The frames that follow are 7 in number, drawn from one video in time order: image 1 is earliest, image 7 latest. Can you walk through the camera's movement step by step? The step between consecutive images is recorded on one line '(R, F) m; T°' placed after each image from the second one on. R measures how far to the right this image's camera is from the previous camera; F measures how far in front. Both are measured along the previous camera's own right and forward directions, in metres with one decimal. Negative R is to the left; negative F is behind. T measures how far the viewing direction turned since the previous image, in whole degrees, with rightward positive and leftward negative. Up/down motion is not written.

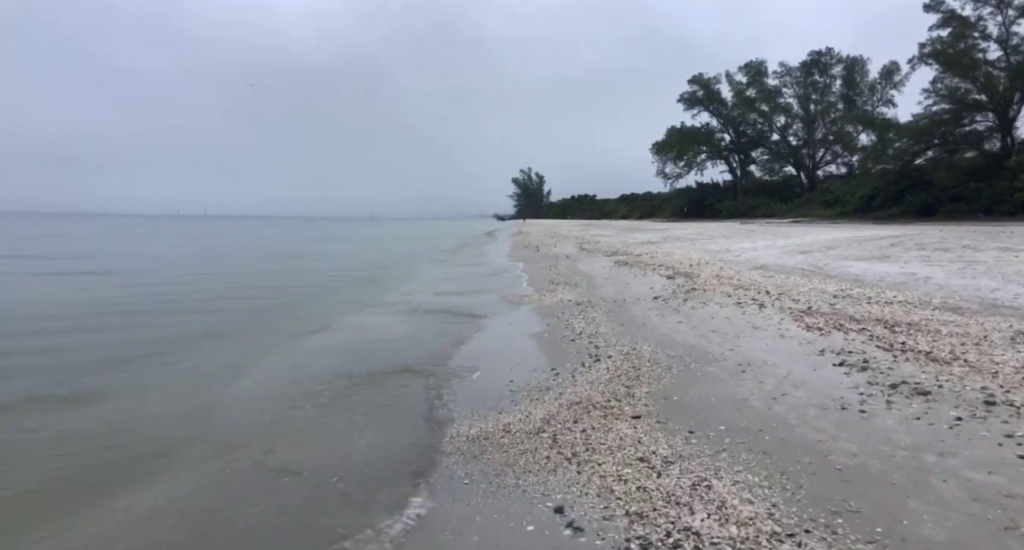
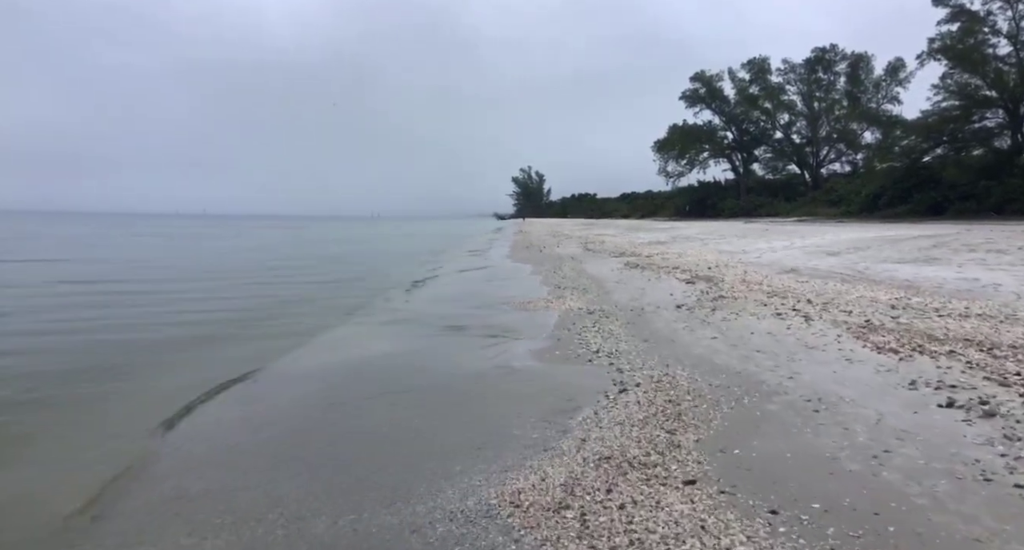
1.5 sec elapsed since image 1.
(-0.1, +1.3) m; 0°
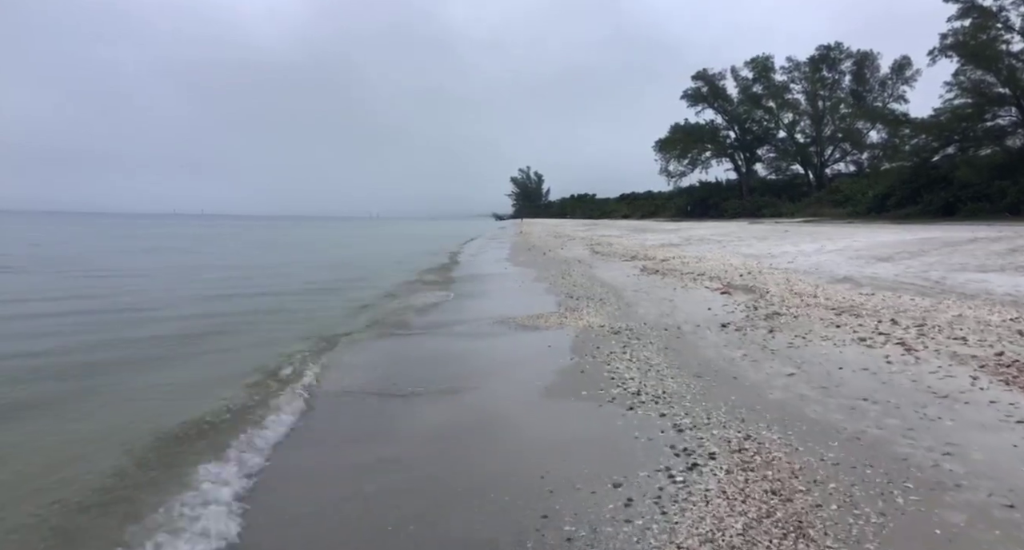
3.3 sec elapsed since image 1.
(-0.2, +1.9) m; 0°
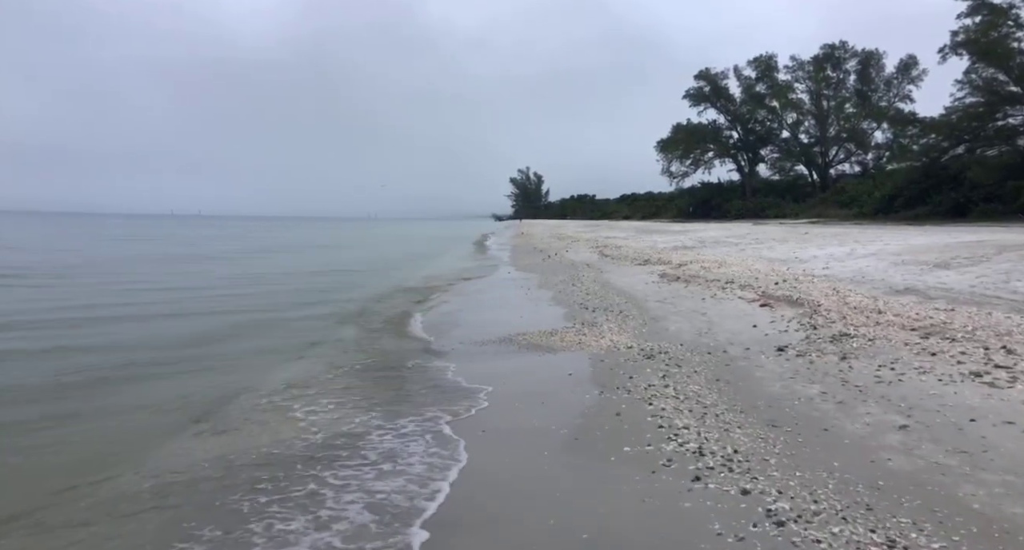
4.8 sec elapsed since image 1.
(-0.2, +1.5) m; 0°
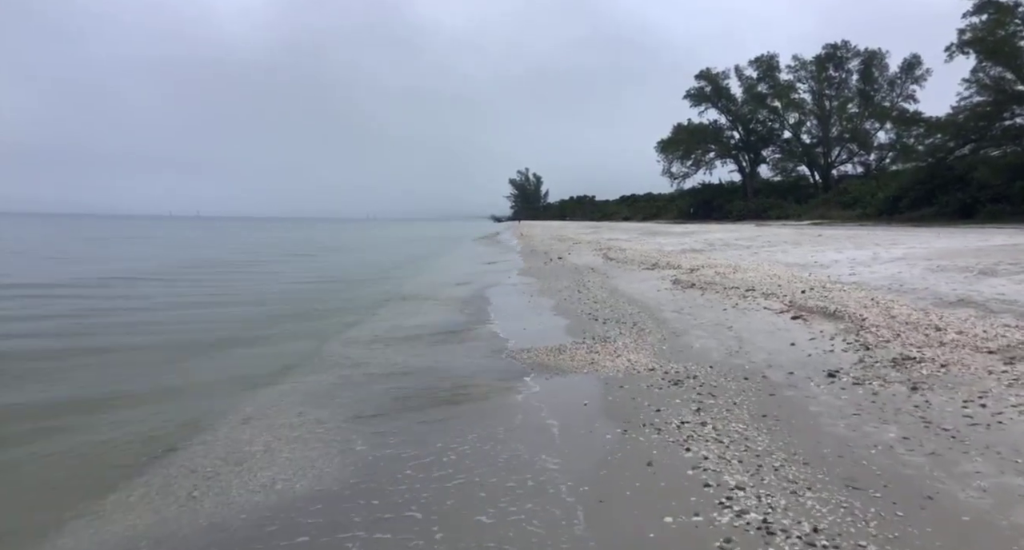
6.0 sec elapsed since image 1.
(-0.1, +1.1) m; 0°
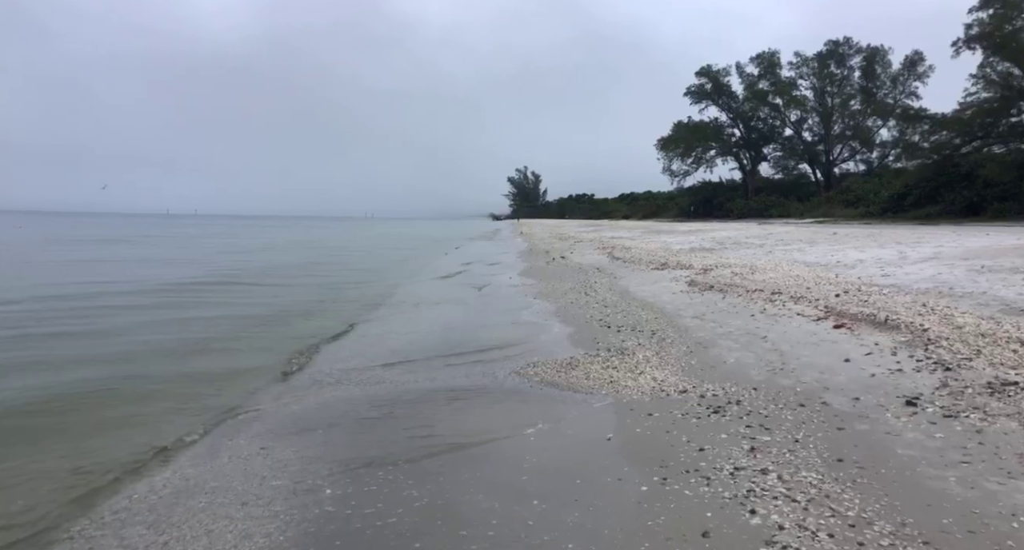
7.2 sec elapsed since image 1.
(-0.1, +1.2) m; 0°
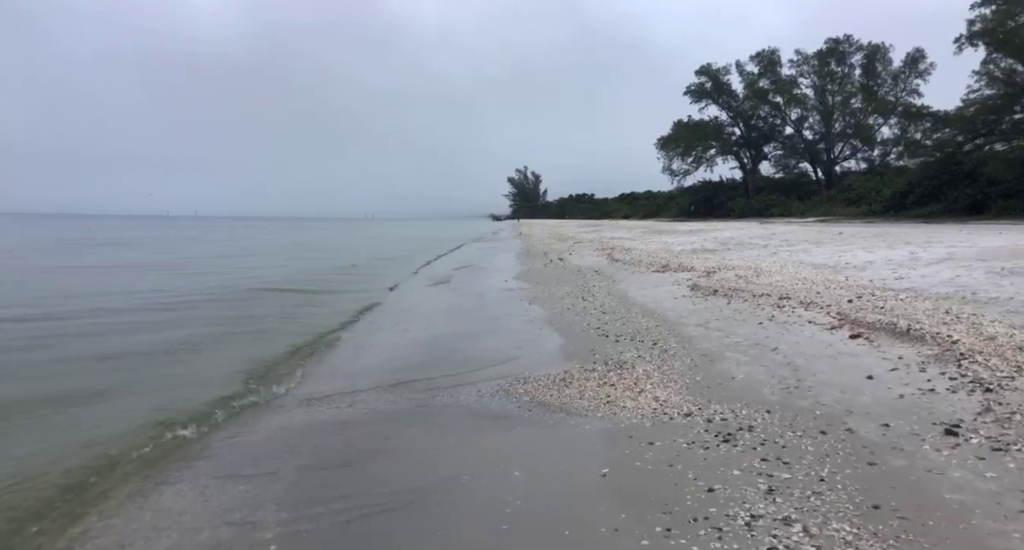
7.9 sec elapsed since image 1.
(+0.2, +0.6) m; 0°
